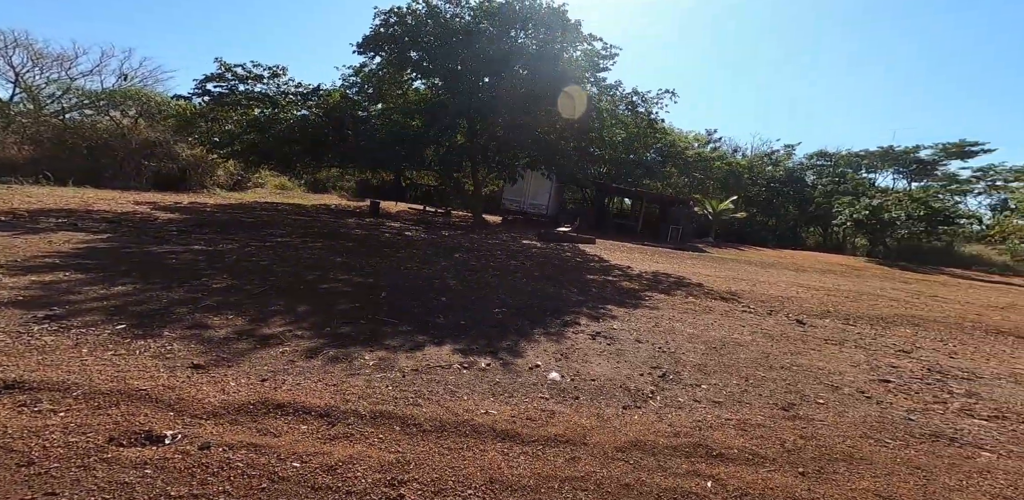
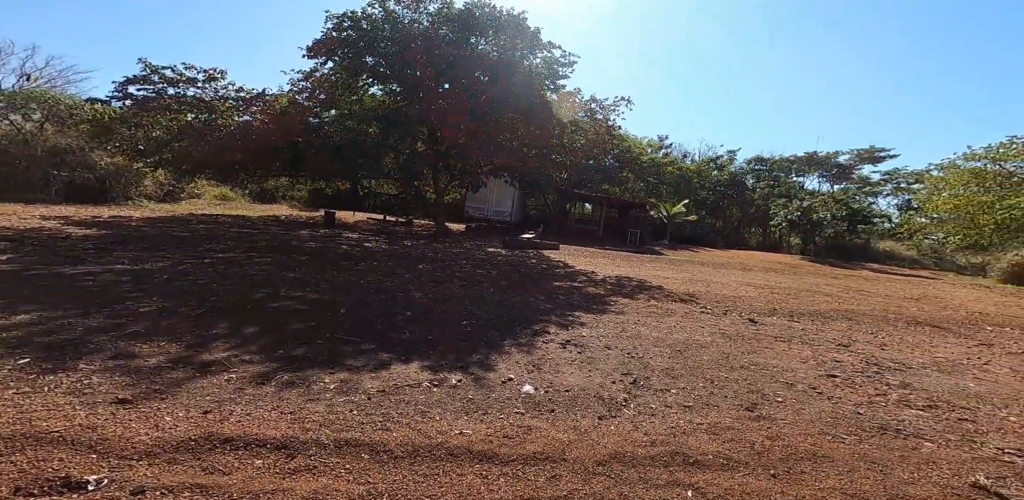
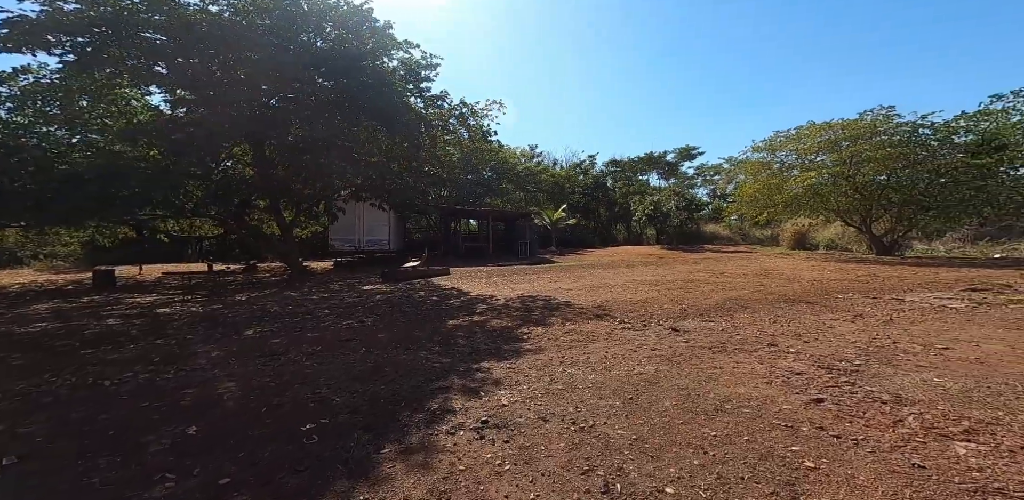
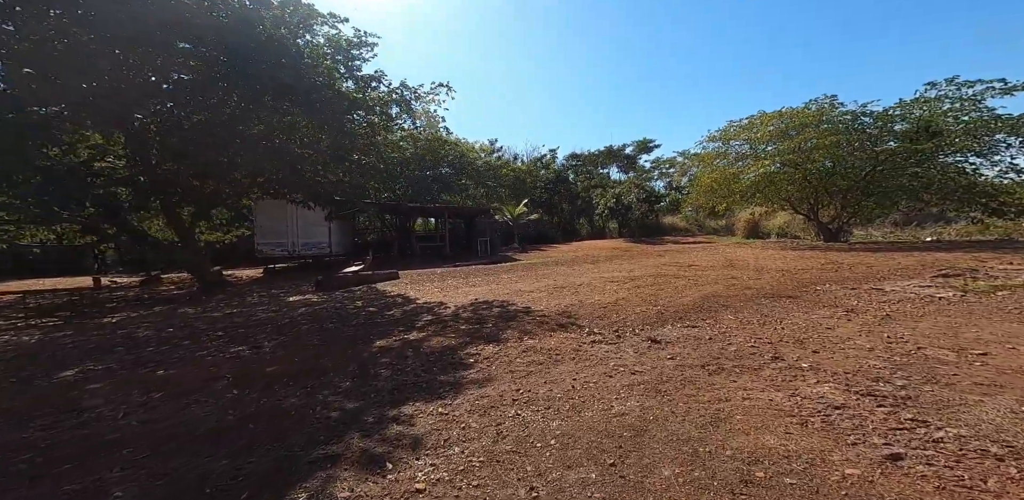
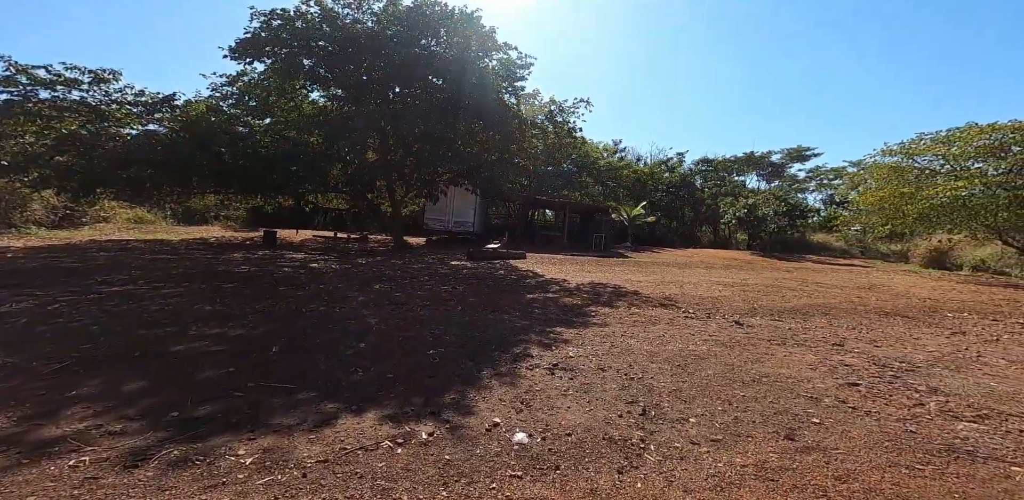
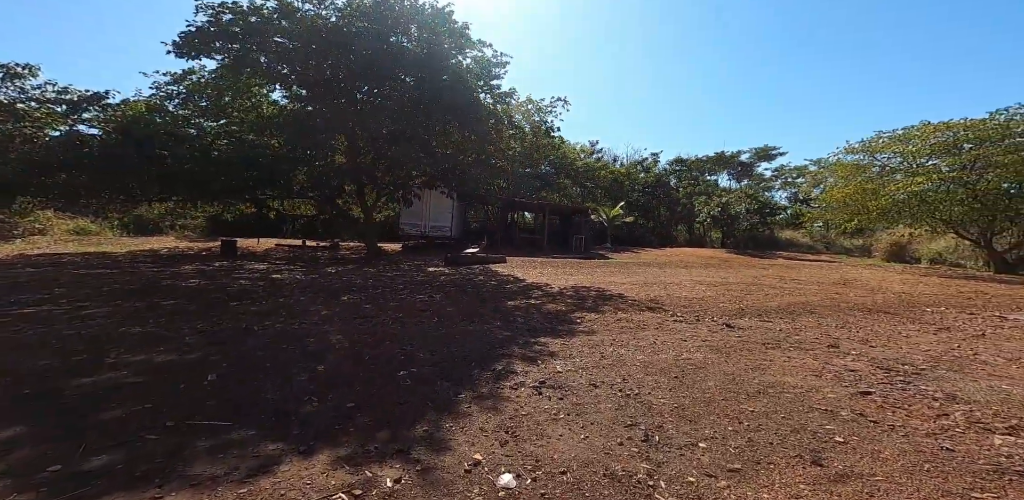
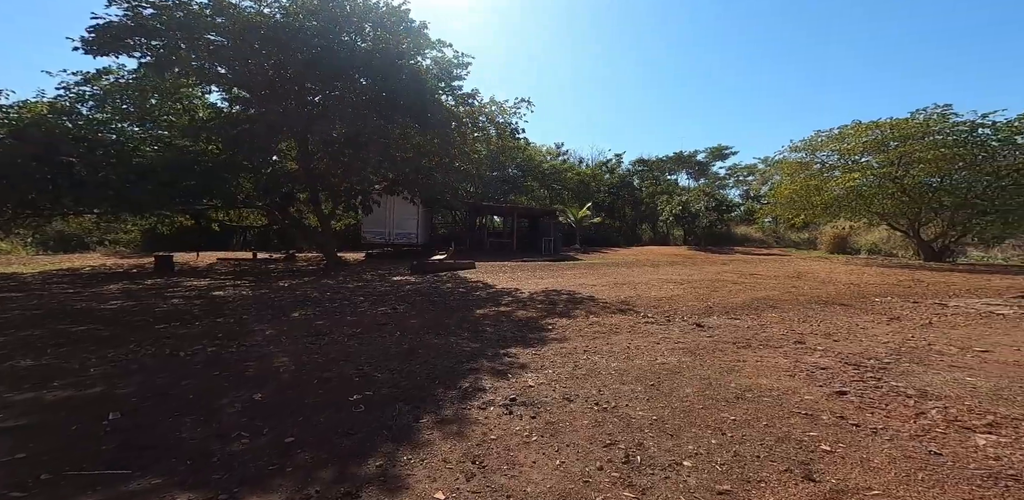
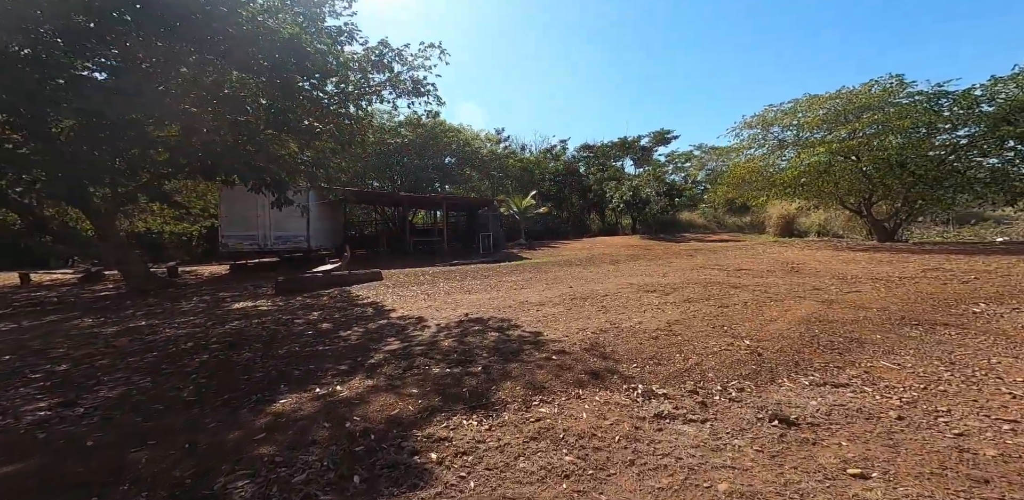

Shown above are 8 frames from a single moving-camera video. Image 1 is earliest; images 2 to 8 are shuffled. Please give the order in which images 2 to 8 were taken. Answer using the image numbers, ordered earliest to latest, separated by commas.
2, 5, 6, 7, 3, 4, 8
